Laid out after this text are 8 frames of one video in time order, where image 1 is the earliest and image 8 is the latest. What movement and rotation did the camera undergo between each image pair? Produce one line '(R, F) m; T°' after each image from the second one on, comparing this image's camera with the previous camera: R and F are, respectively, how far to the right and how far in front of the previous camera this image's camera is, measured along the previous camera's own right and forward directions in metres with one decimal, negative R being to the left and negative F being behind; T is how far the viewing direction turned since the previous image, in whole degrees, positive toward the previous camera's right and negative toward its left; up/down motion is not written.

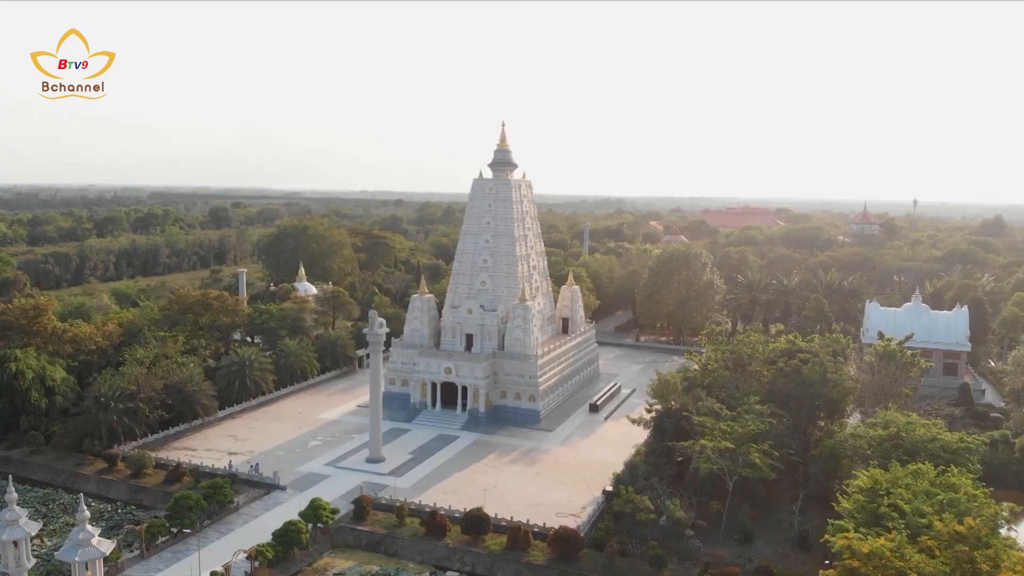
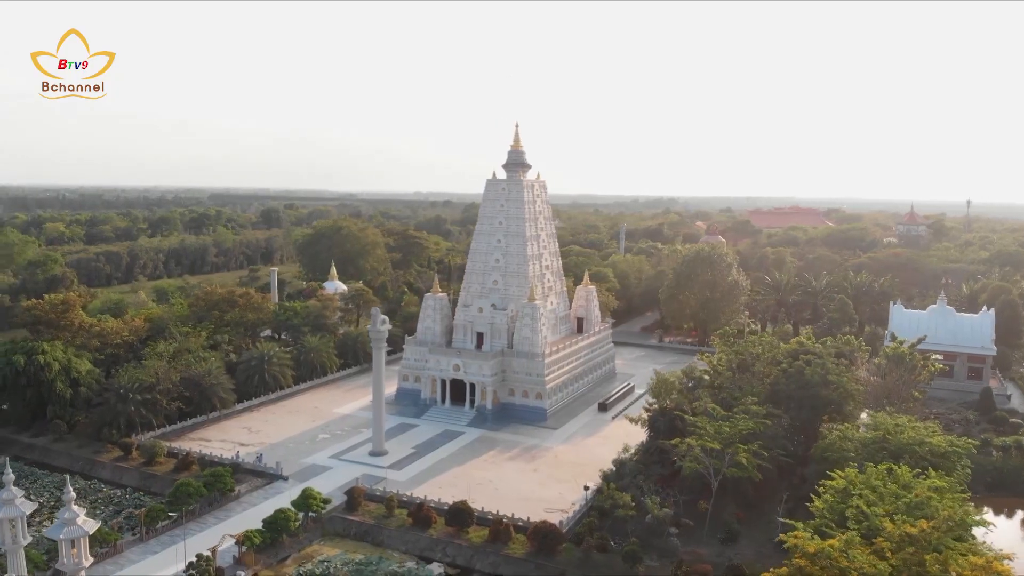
(+1.3, -0.2) m; -3°
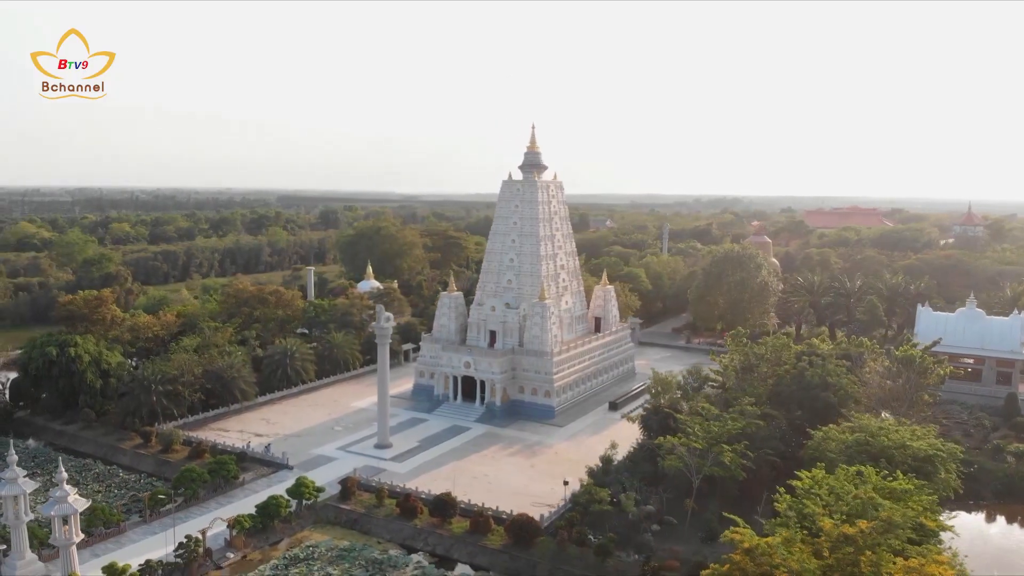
(+1.5, -0.3) m; -4°
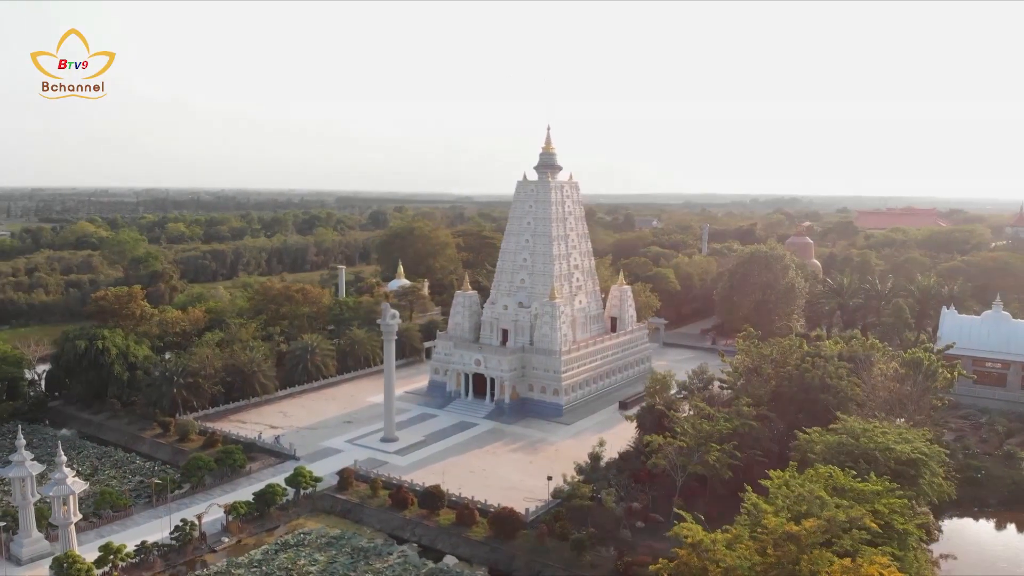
(+1.3, -0.3) m; -4°
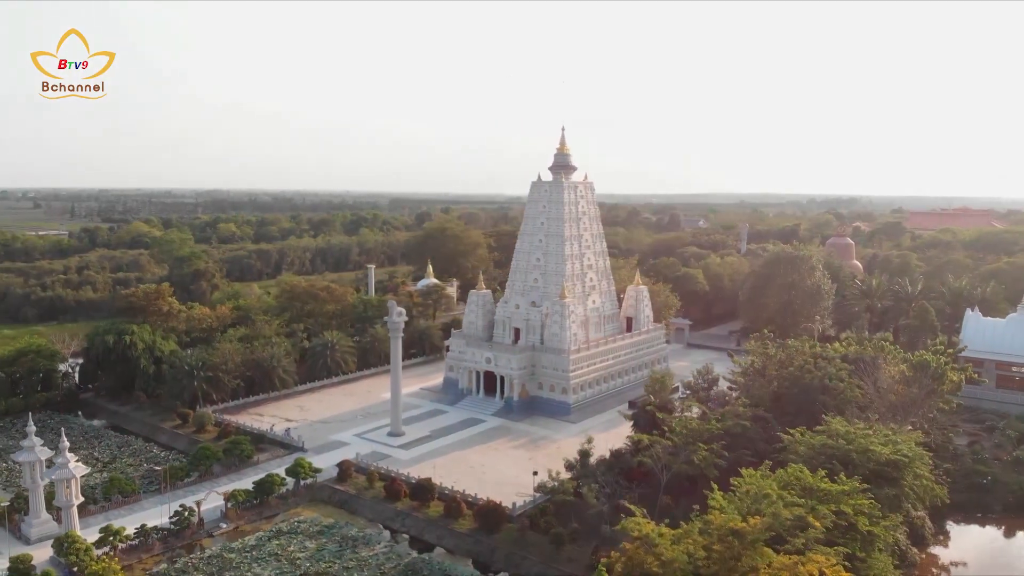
(+1.3, -0.3) m; -3°
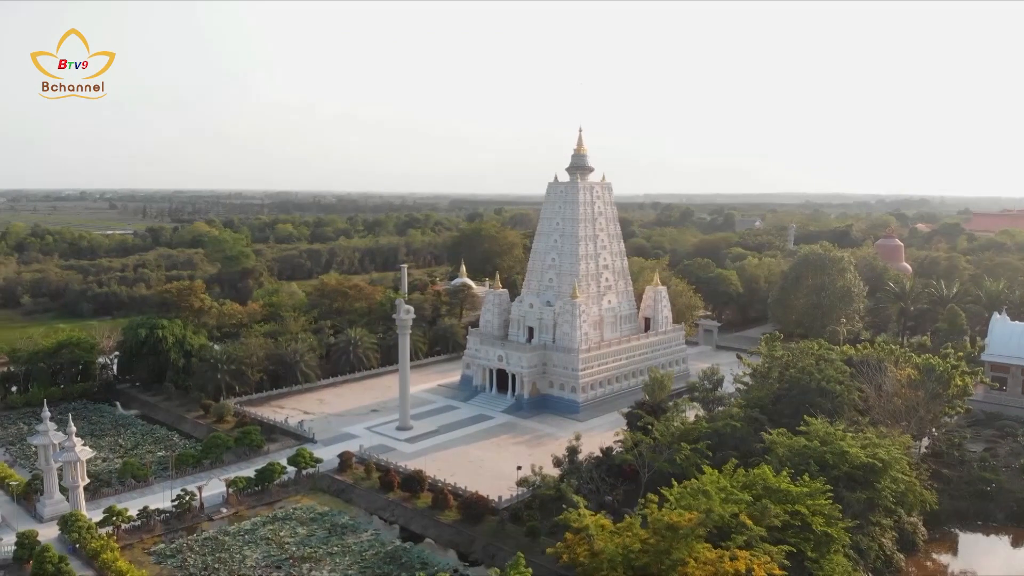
(+1.5, -0.4) m; -4°
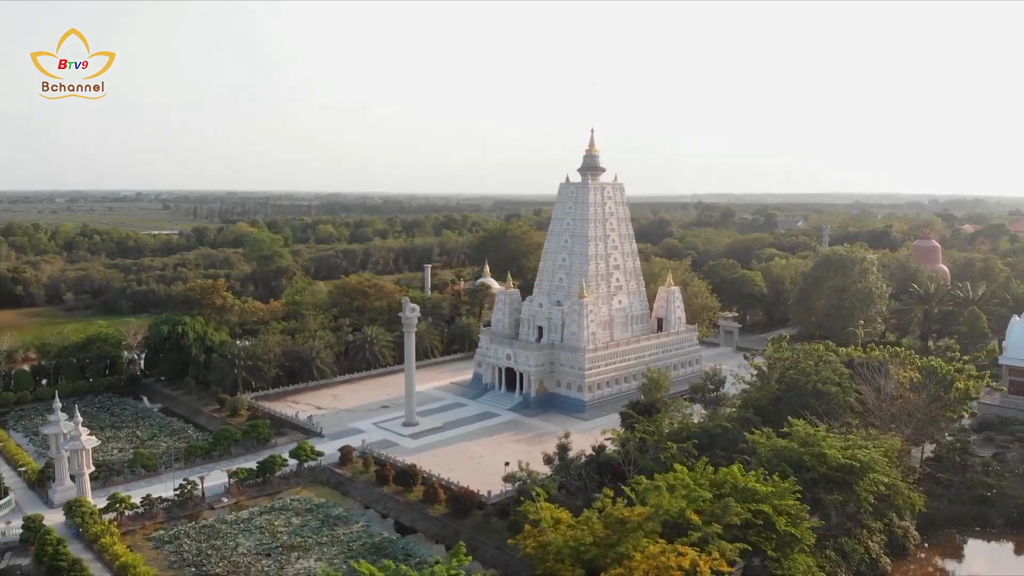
(+1.2, -0.3) m; -3°
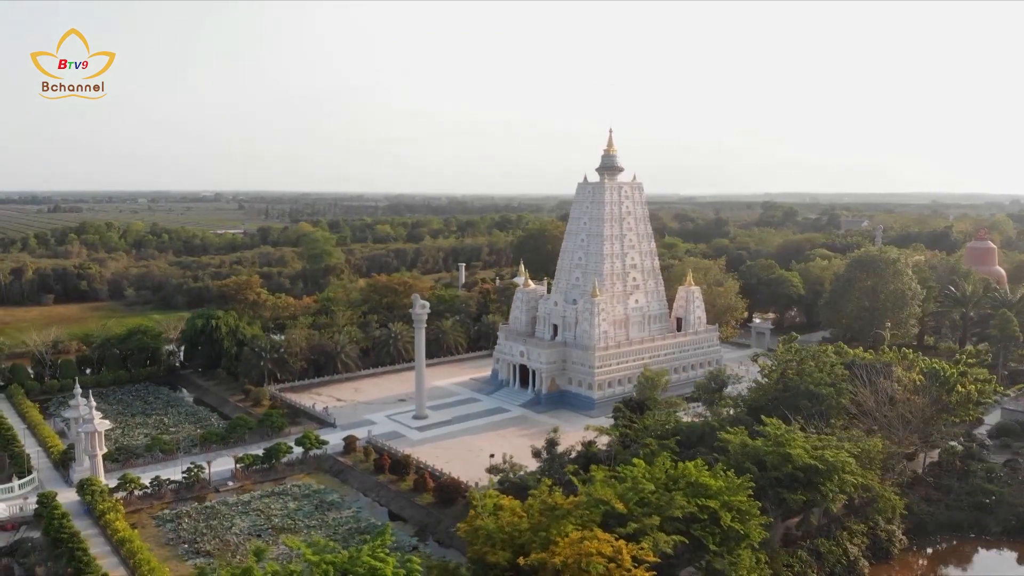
(+1.7, -0.5) m; -4°
